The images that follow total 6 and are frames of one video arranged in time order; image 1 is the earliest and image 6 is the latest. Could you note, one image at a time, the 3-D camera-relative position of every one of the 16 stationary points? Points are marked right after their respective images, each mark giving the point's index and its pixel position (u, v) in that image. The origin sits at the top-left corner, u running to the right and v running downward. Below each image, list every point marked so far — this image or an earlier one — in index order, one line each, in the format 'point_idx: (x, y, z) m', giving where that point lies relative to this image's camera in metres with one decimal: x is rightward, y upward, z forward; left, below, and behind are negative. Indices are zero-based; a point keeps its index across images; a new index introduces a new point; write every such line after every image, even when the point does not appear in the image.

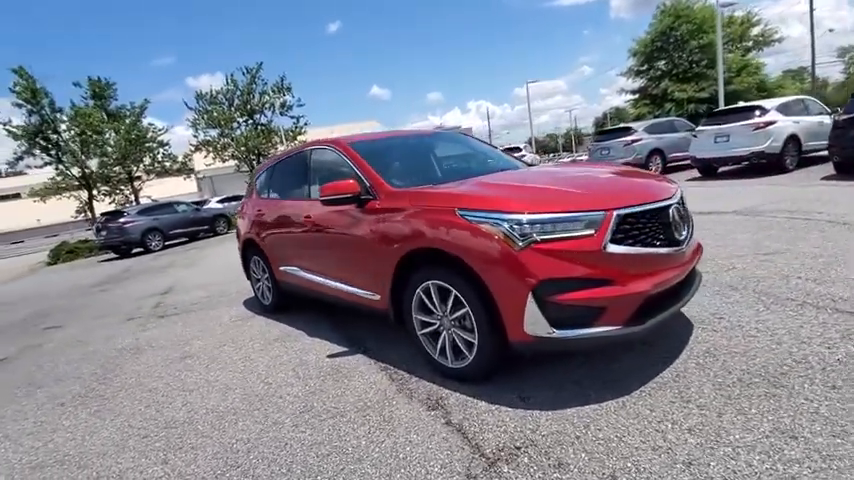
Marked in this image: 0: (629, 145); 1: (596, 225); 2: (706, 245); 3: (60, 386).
0: (+6.4, +3.0, +13.8) m
1: (+0.9, +0.1, +2.5) m
2: (+3.6, -0.1, +5.6) m
3: (-3.3, -1.3, +3.9) m
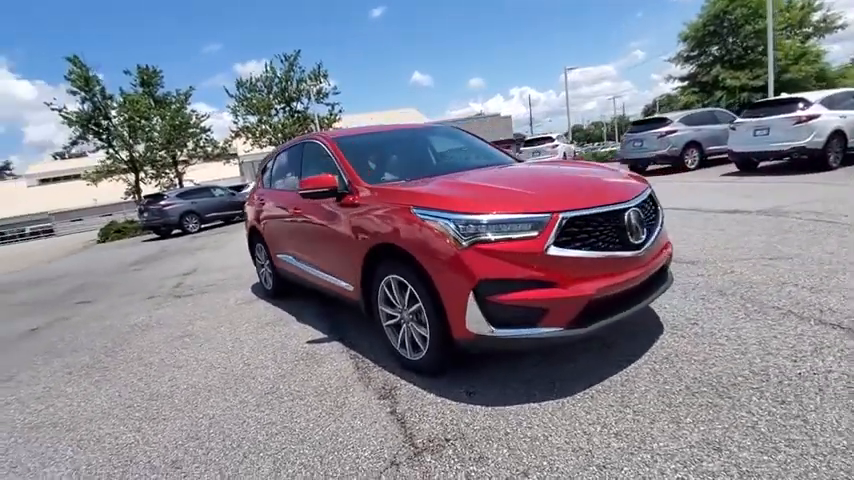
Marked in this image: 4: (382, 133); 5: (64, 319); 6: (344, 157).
0: (+7.2, +3.1, +13.2) m
1: (+0.6, +0.1, +2.5) m
2: (+3.5, -0.1, +5.4) m
3: (-3.5, -1.1, +4.3) m
4: (-0.6, +1.2, +4.6) m
5: (-4.8, -1.0, +5.7) m
6: (-0.9, +0.8, +4.1) m
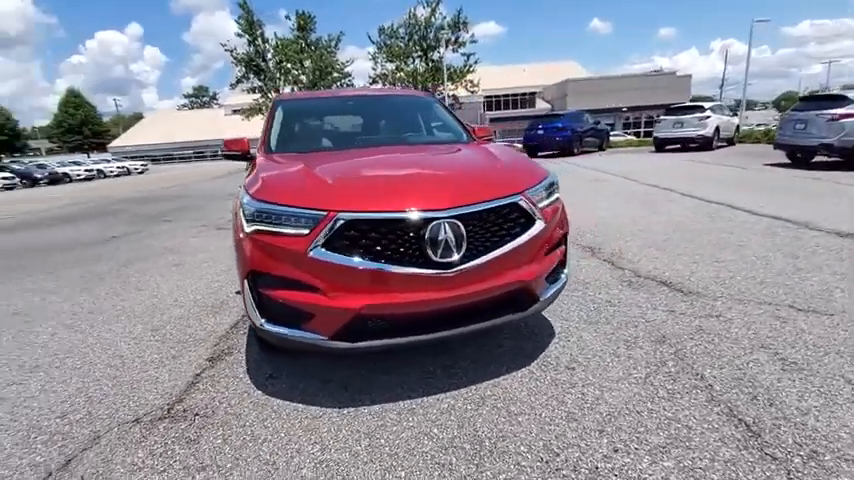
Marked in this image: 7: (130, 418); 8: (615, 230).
0: (+9.4, +2.8, +10.0) m
1: (-0.6, +0.1, +2.3) m
2: (+3.0, -0.3, +4.2) m
3: (-4.0, -0.3, +5.4) m
4: (-0.9, +1.5, +4.6) m
5: (-4.8, +0.1, +7.1) m
6: (-1.4, +1.1, +4.2) m
7: (-1.7, -1.0, +2.4) m
8: (+2.6, +0.2, +6.2) m
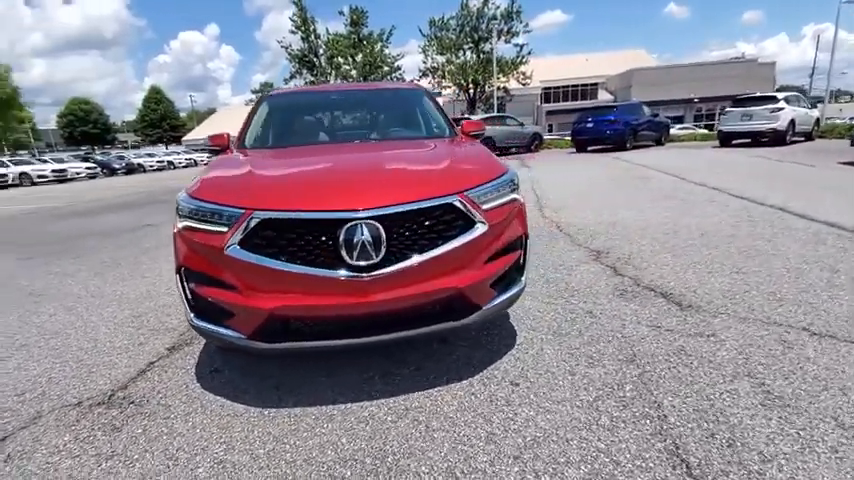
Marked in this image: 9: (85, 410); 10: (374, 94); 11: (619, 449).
0: (+10.0, +2.5, +8.6) m
1: (-1.0, +0.1, +2.3) m
2: (+2.8, -0.4, +3.7) m
3: (-4.0, -0.1, +5.8) m
4: (-1.0, +1.5, +4.5) m
5: (-4.5, +0.3, +7.6) m
6: (-1.5, +1.2, +4.3) m
7: (-2.1, -0.9, +2.6) m
8: (+2.7, +0.1, +5.7) m
9: (-1.9, -1.0, +2.5) m
10: (-0.5, +1.5, +4.5) m
11: (+0.9, -1.0, +2.0) m
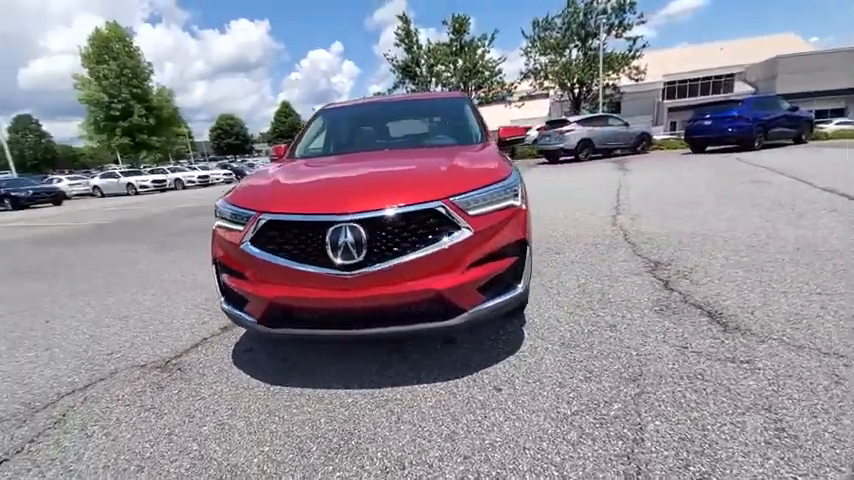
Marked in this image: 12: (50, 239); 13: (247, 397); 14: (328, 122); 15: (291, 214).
0: (+11.2, +2.1, +6.2) m
1: (-1.1, +0.1, +2.7) m
2: (+3.0, -0.5, +3.1) m
3: (-3.2, -0.1, +6.8) m
4: (-0.5, +1.5, +4.9) m
5: (-3.2, +0.4, +8.7) m
6: (-1.1, +1.2, +4.7) m
7: (-2.1, -0.9, +3.2) m
8: (+3.3, 0.0, +5.1) m
9: (-2.0, -0.9, +3.1) m
10: (0.0, +1.5, +4.7) m
11: (+0.7, -1.0, +2.0) m
12: (-7.8, 0.0, +9.1) m
13: (-1.1, -1.0, +2.7) m
14: (-1.0, +1.3, +4.7) m
15: (-0.8, +0.1, +2.5) m
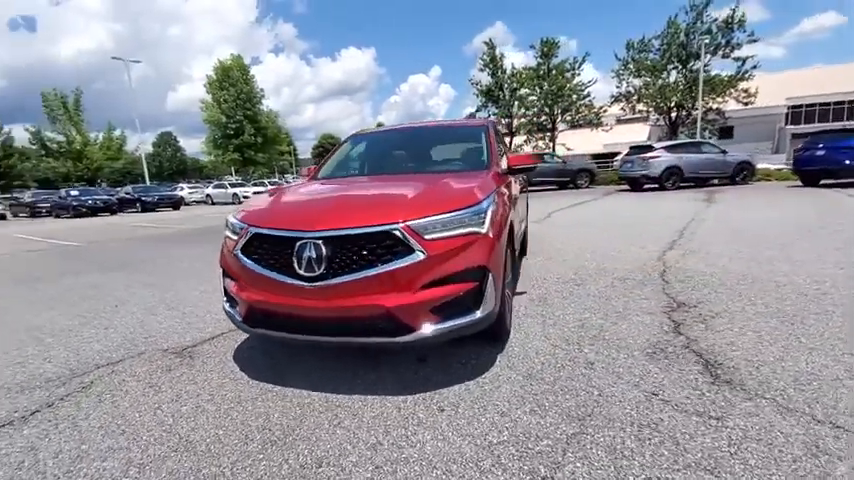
0: (+11.5, +1.1, +4.2) m
1: (-1.3, 0.0, +3.1) m
2: (+2.7, -0.9, +2.7) m
3: (-2.5, -0.2, +7.6) m
4: (-0.2, +1.3, +5.1) m
5: (-2.2, +0.1, +9.4) m
6: (-0.8, +1.0, +5.1) m
7: (-2.2, -0.9, +3.7) m
8: (+3.5, -0.5, +4.6) m
9: (-2.2, -1.0, +3.6) m
10: (+0.3, +1.2, +4.9) m
11: (+0.2, -1.1, +2.0) m
12: (-6.6, 0.0, +10.7) m
13: (-1.4, -1.0, +3.0) m
14: (-0.7, +1.1, +5.1) m
15: (-1.0, +0.1, +2.8) m
